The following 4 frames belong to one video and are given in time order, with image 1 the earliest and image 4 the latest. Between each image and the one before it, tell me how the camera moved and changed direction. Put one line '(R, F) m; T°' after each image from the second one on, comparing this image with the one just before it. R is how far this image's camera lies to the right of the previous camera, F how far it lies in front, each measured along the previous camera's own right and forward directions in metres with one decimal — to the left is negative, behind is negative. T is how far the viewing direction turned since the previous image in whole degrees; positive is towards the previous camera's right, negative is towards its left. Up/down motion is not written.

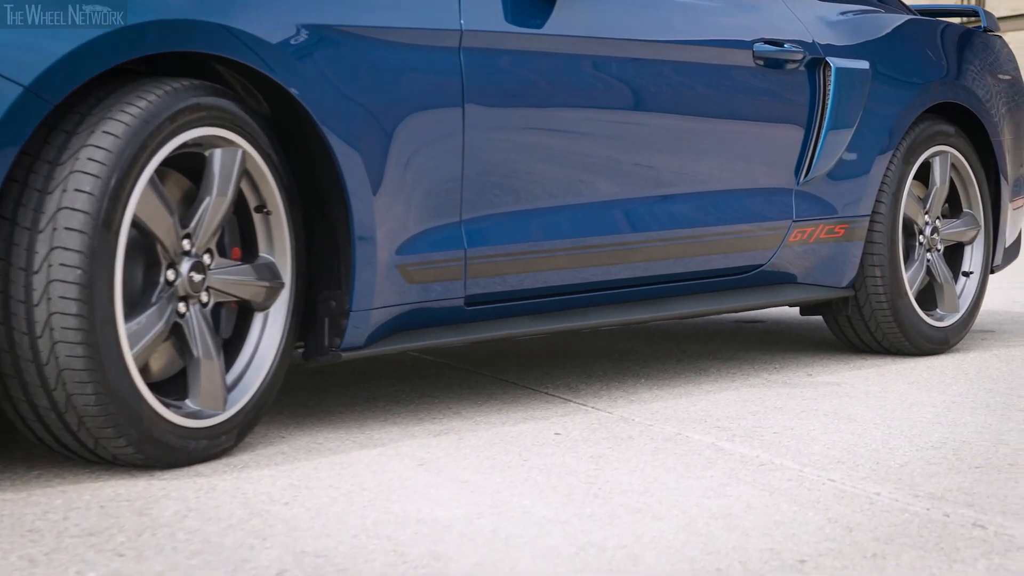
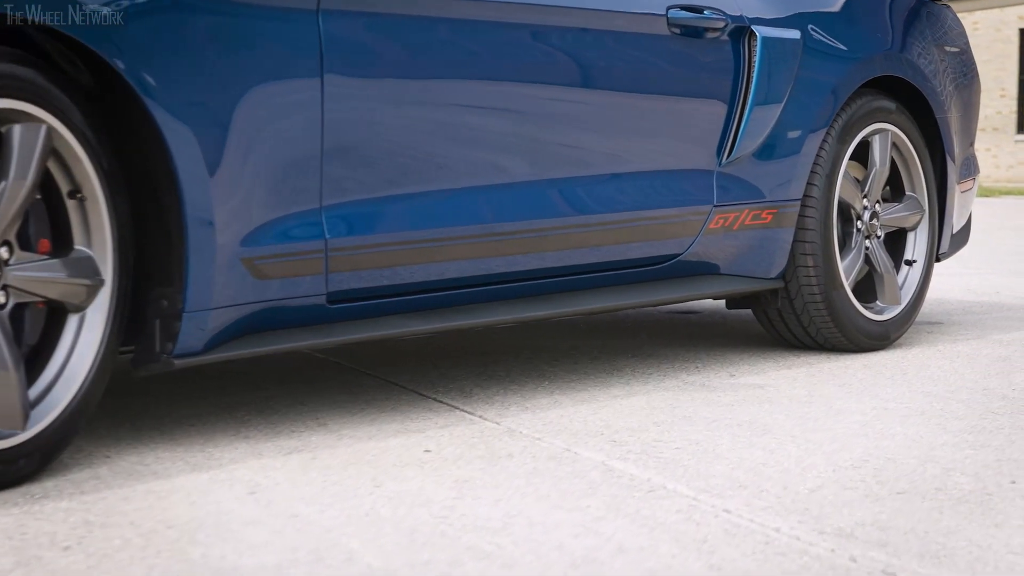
(+0.1, +0.4) m; +1°
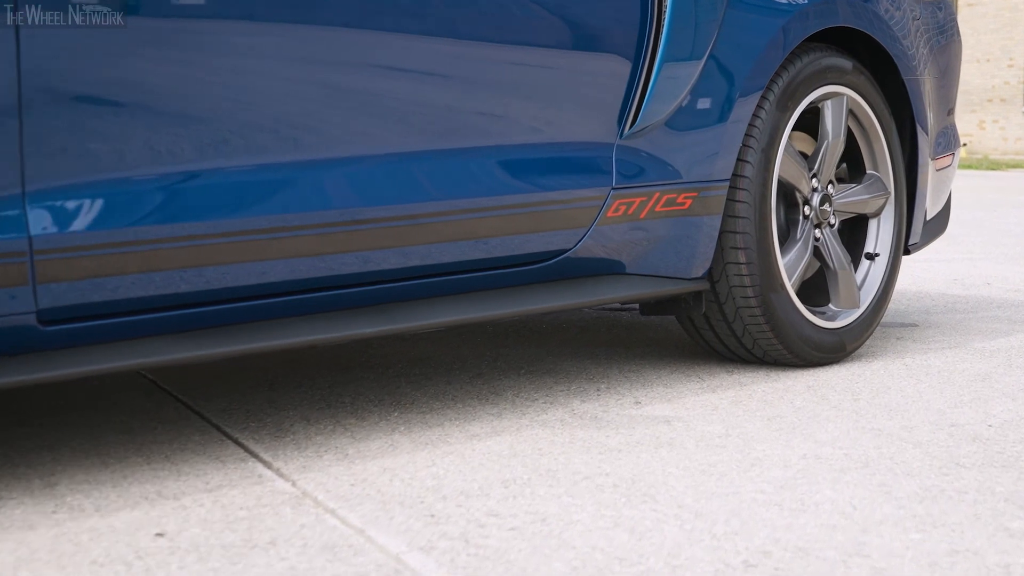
(+0.2, +0.7) m; 0°
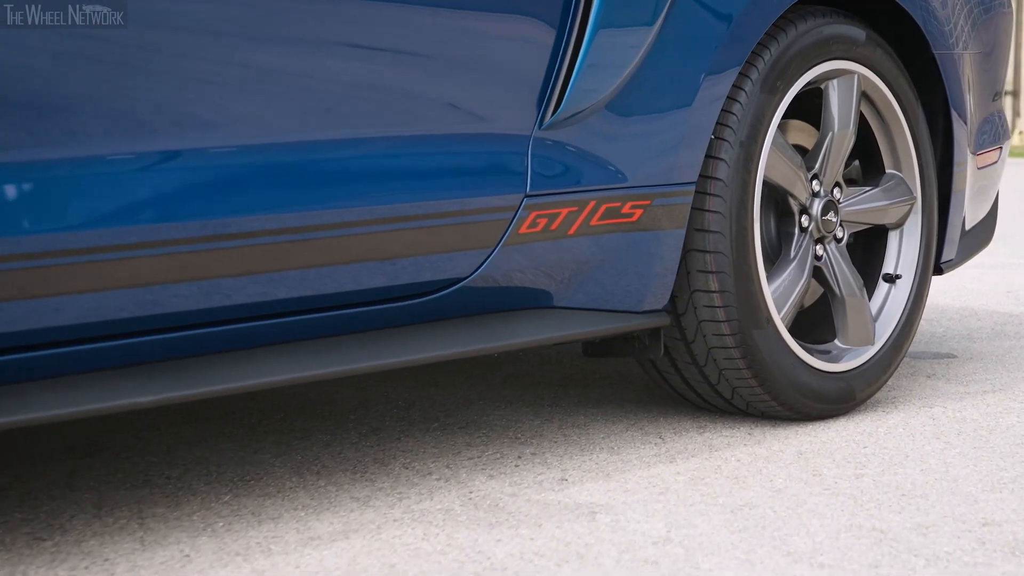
(+0.2, +0.7) m; -2°
